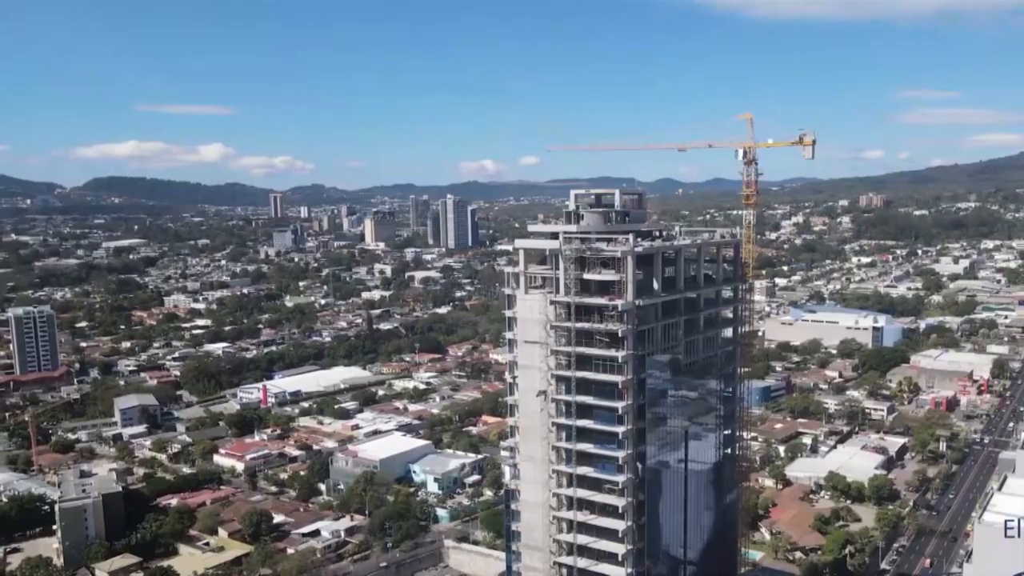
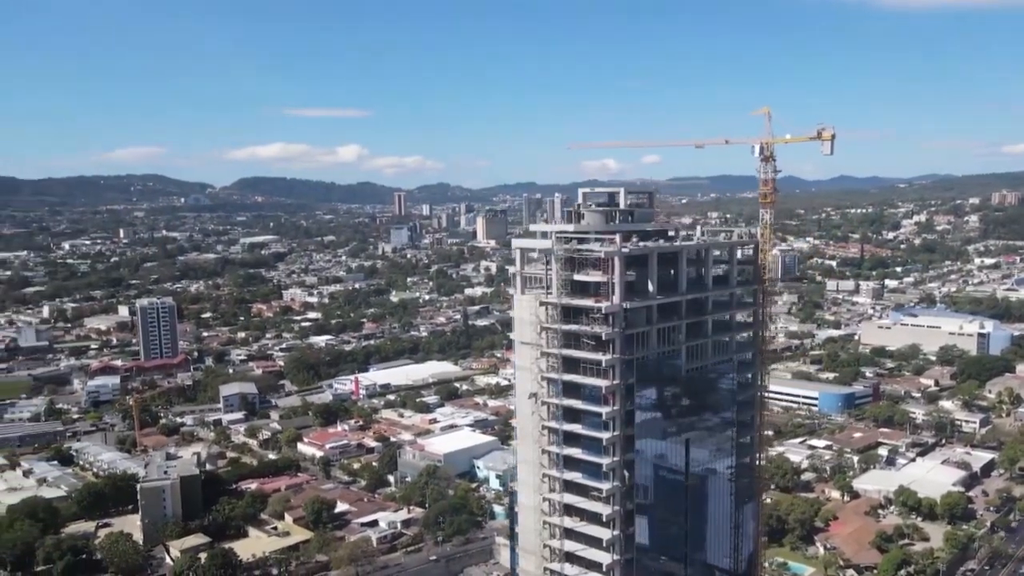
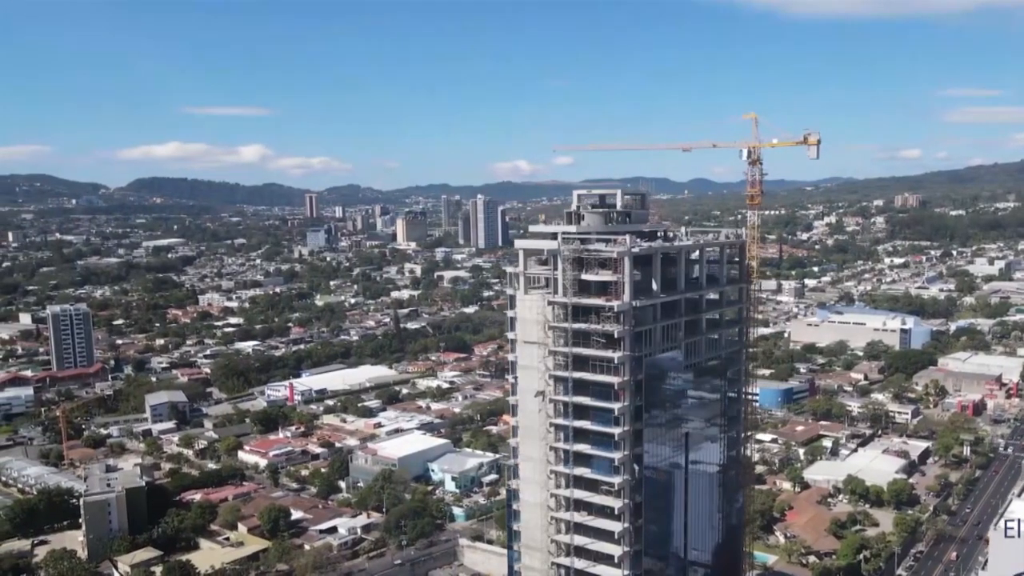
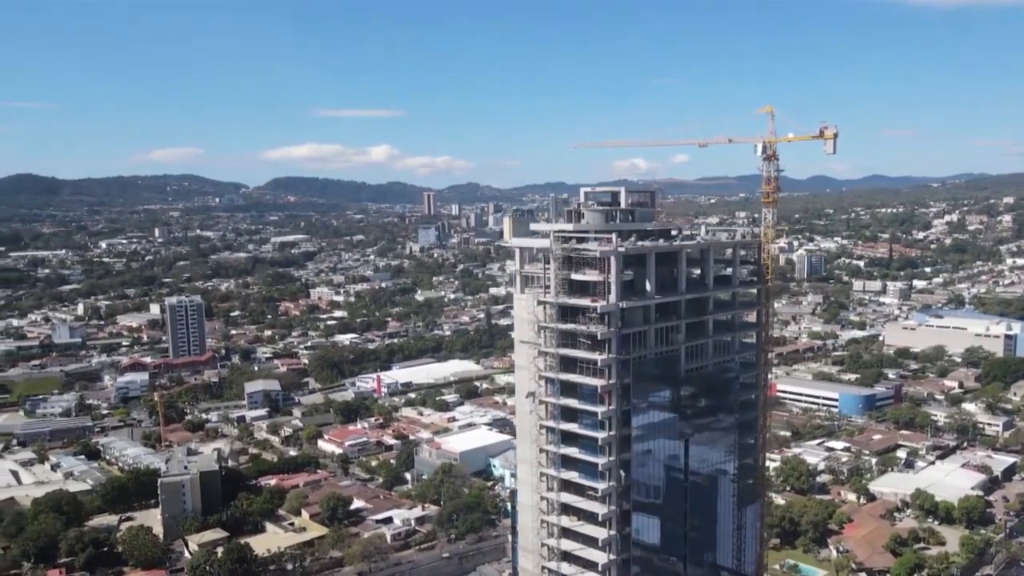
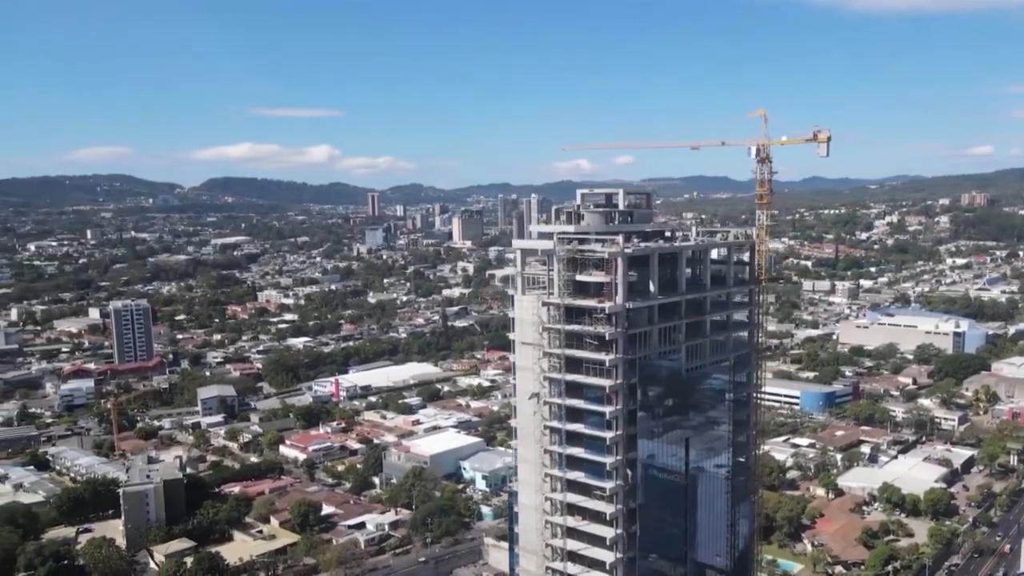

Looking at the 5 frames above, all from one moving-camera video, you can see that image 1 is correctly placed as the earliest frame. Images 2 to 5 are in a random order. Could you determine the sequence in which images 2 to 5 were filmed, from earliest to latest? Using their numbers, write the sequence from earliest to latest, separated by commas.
3, 5, 2, 4
